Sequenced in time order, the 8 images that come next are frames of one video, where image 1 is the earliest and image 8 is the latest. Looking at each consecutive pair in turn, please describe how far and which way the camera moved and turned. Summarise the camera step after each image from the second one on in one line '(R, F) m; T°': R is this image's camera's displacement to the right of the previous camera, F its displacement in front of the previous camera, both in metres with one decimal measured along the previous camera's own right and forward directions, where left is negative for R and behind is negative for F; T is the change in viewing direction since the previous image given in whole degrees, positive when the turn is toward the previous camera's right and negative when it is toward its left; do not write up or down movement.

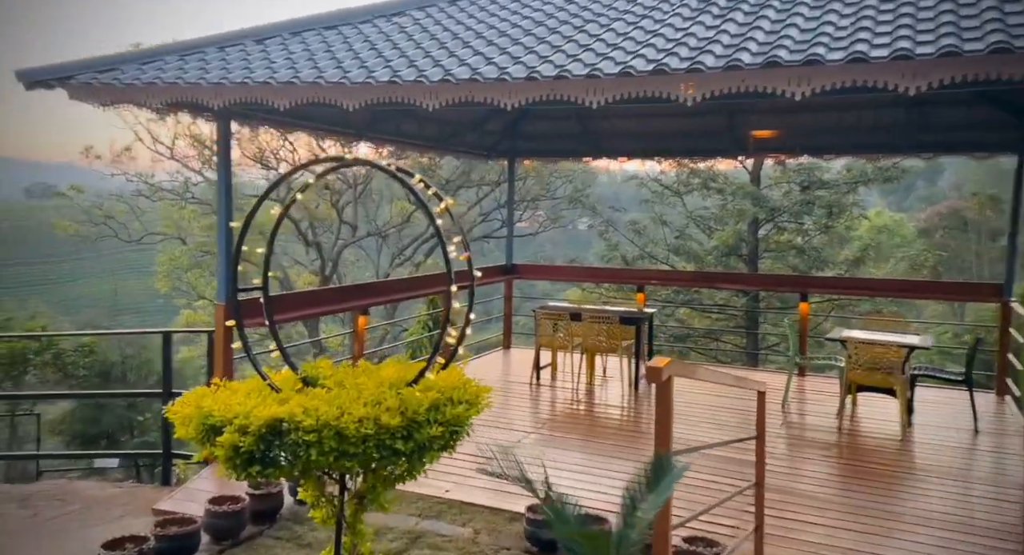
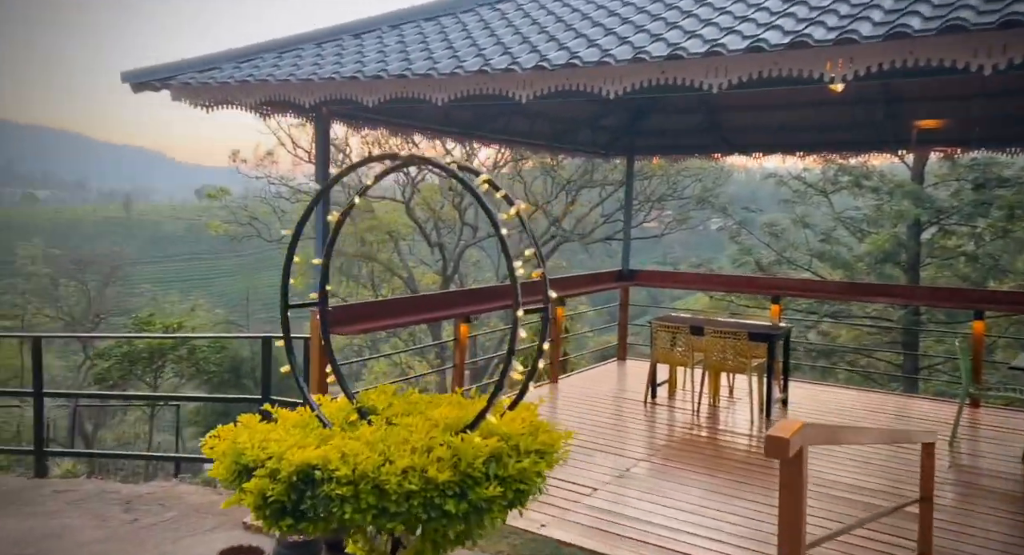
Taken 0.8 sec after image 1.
(+0.1, +0.5) m; -9°
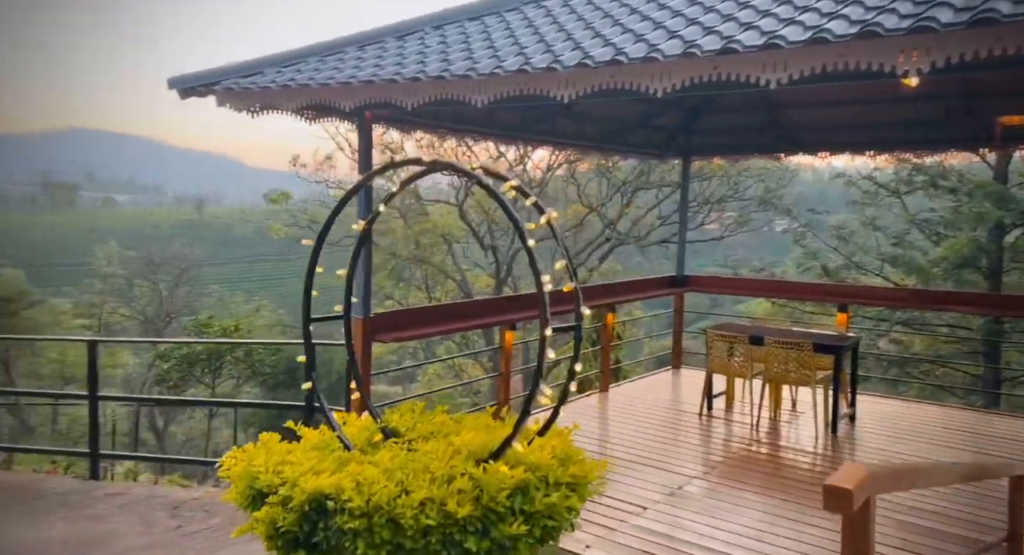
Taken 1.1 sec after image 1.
(+0.1, +0.2) m; -4°
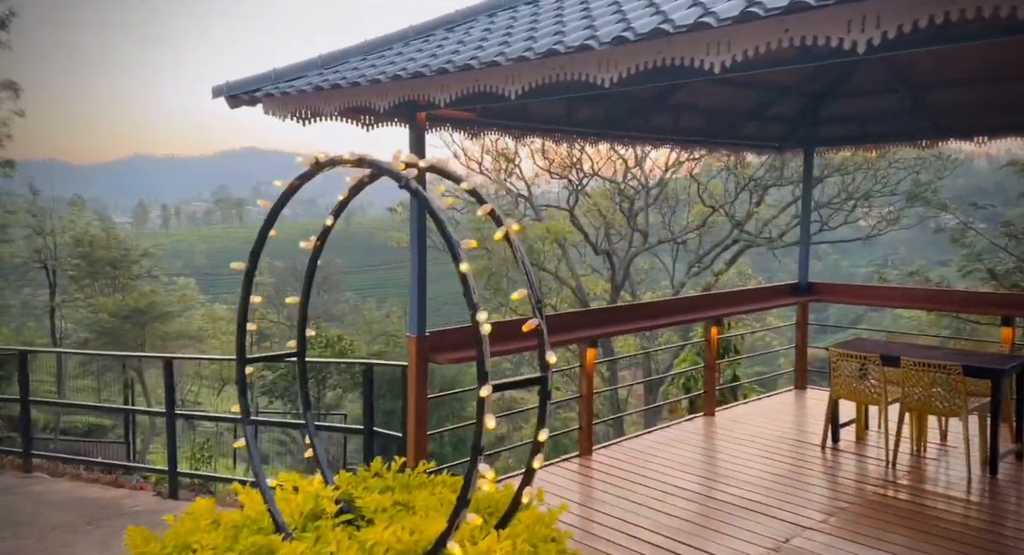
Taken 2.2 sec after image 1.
(+0.3, +0.5) m; -10°
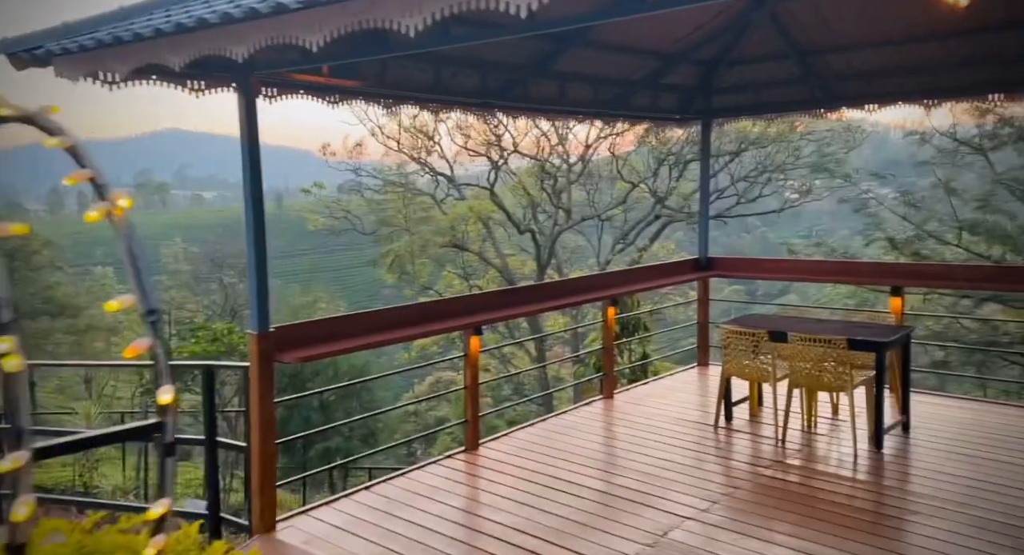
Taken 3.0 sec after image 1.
(+0.3, +0.3) m; +4°
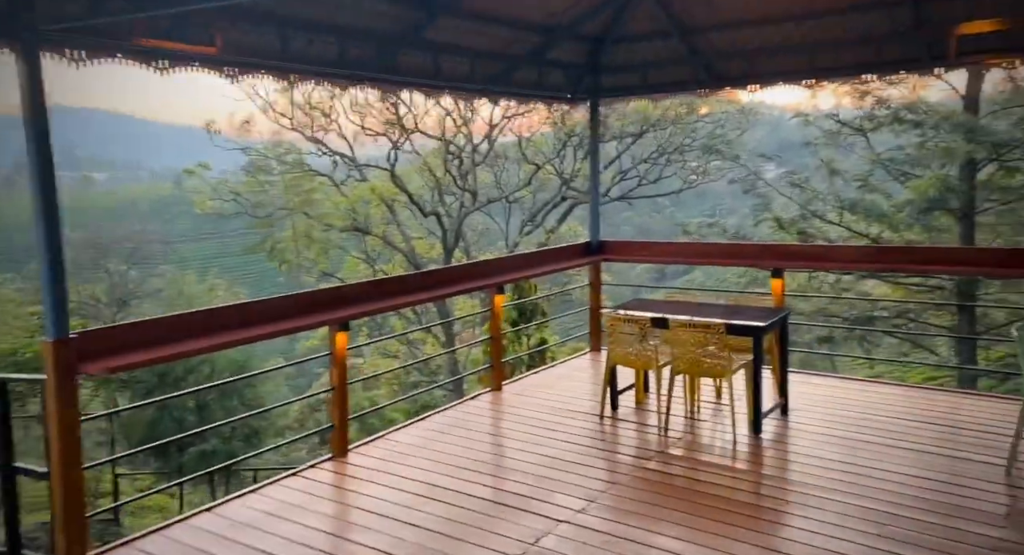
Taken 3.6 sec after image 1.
(+0.2, +0.2) m; +6°
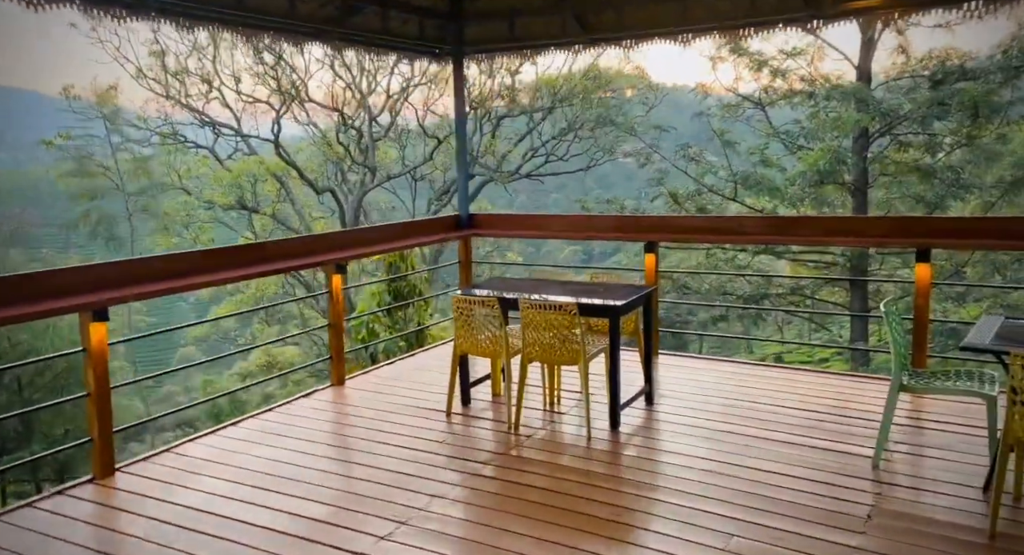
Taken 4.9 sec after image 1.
(+0.4, +0.5) m; +5°
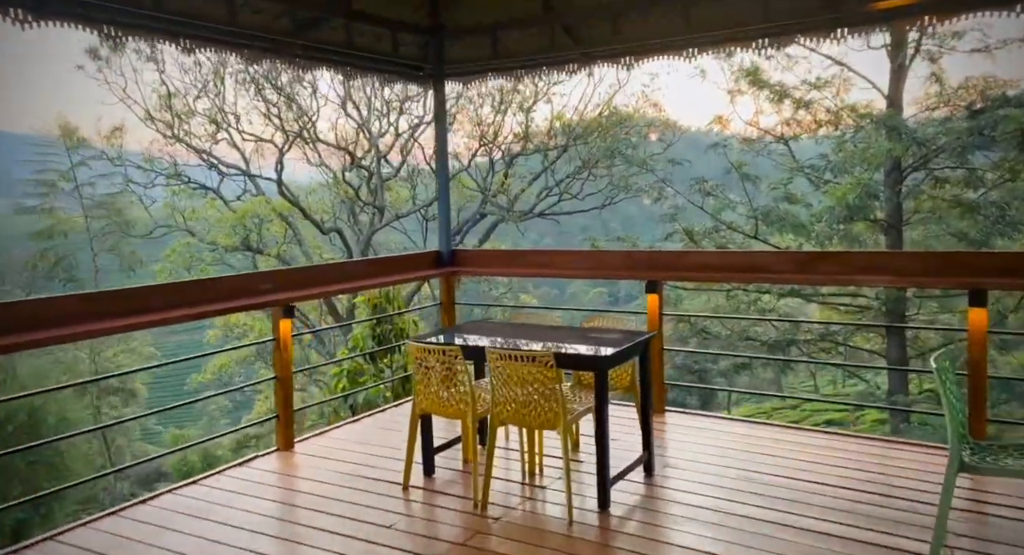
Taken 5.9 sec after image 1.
(+0.2, +0.6) m; -2°
